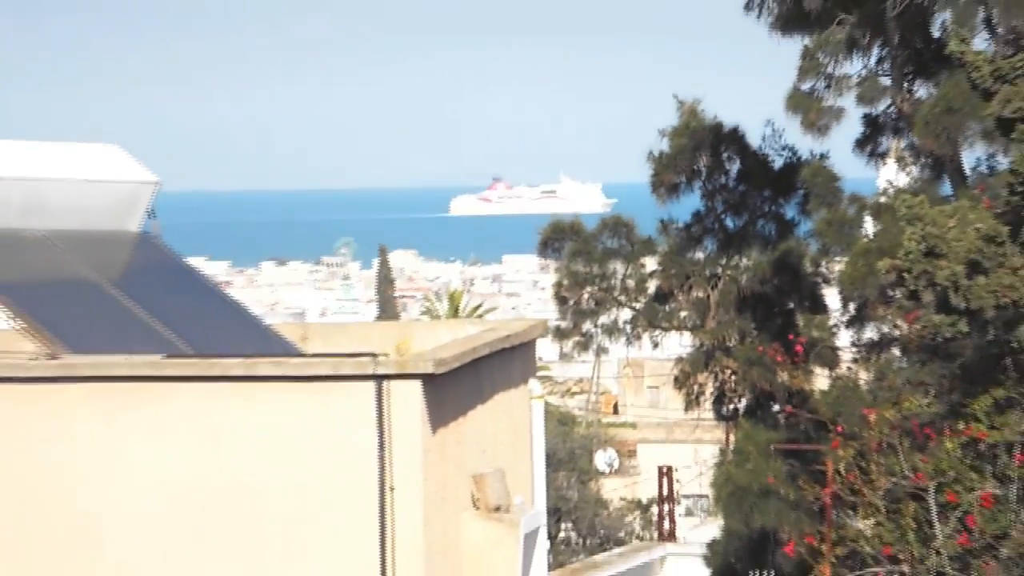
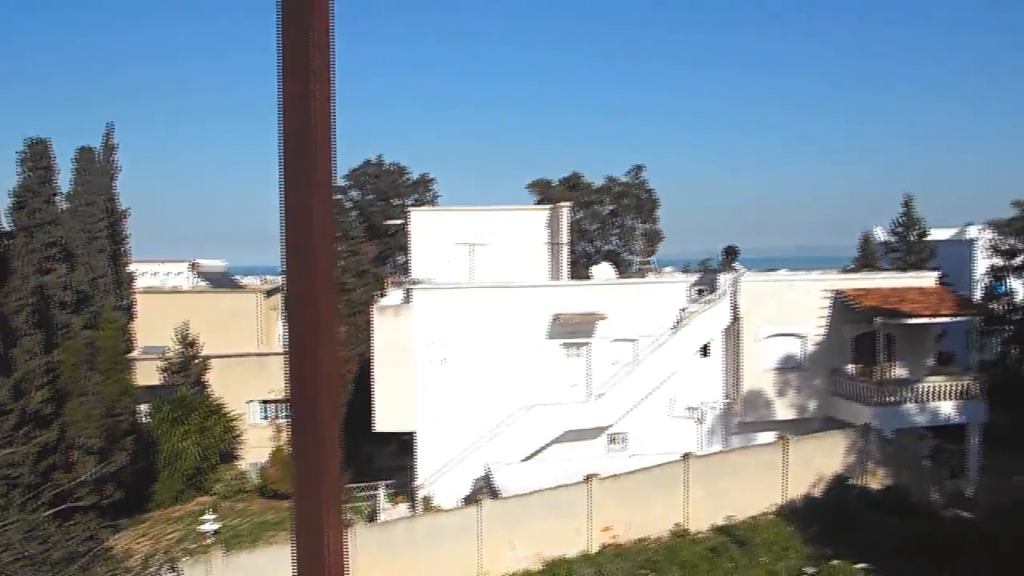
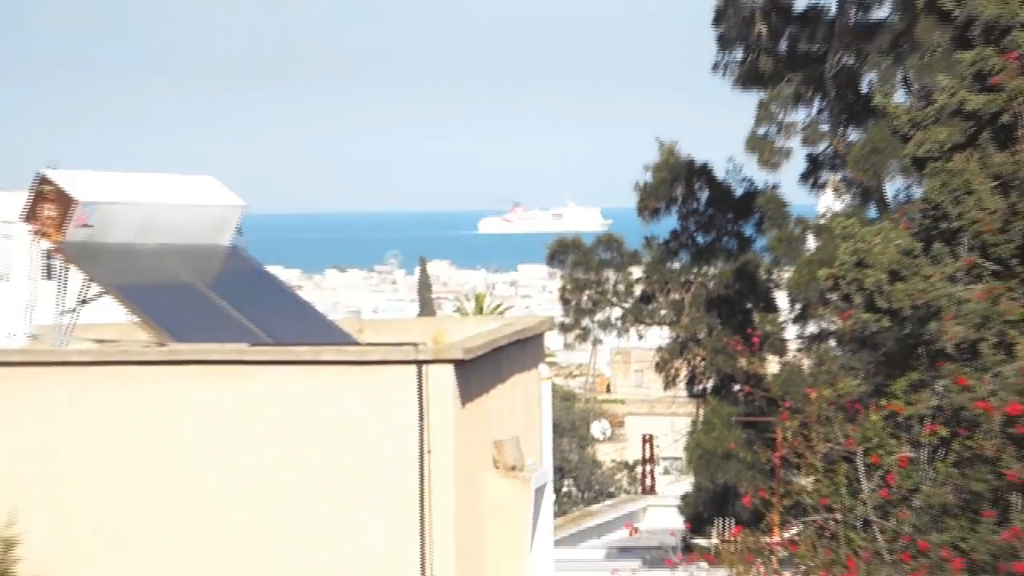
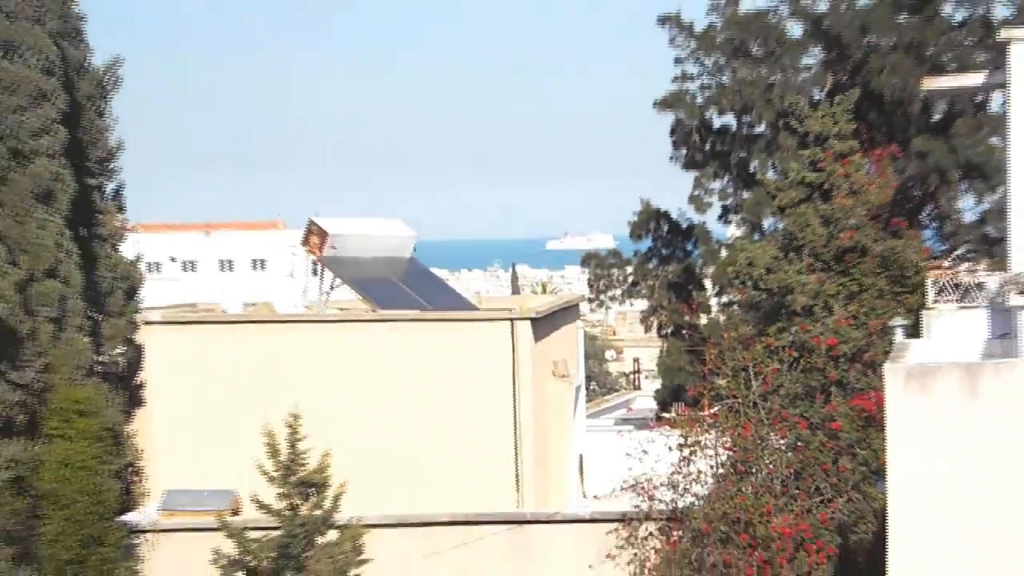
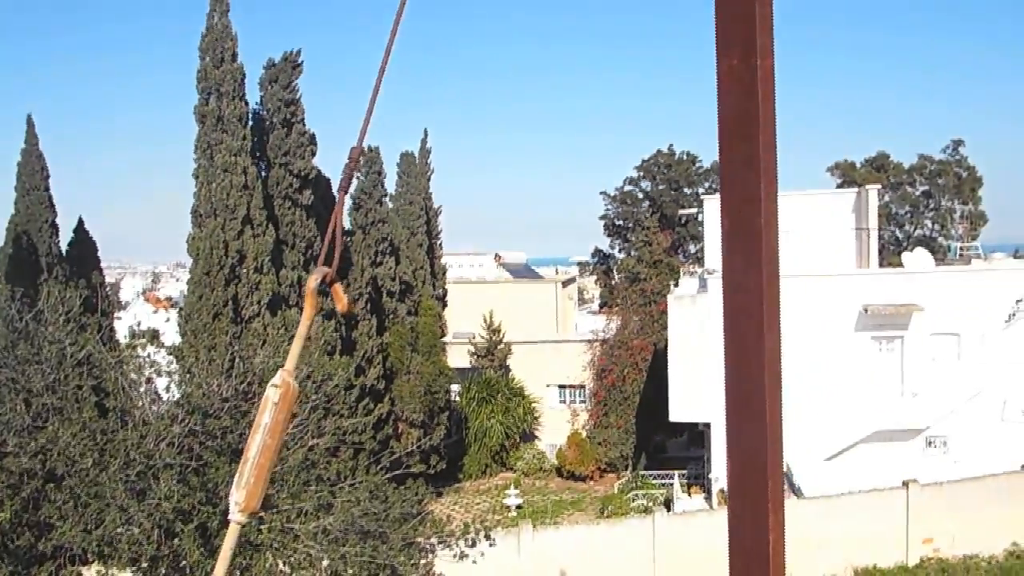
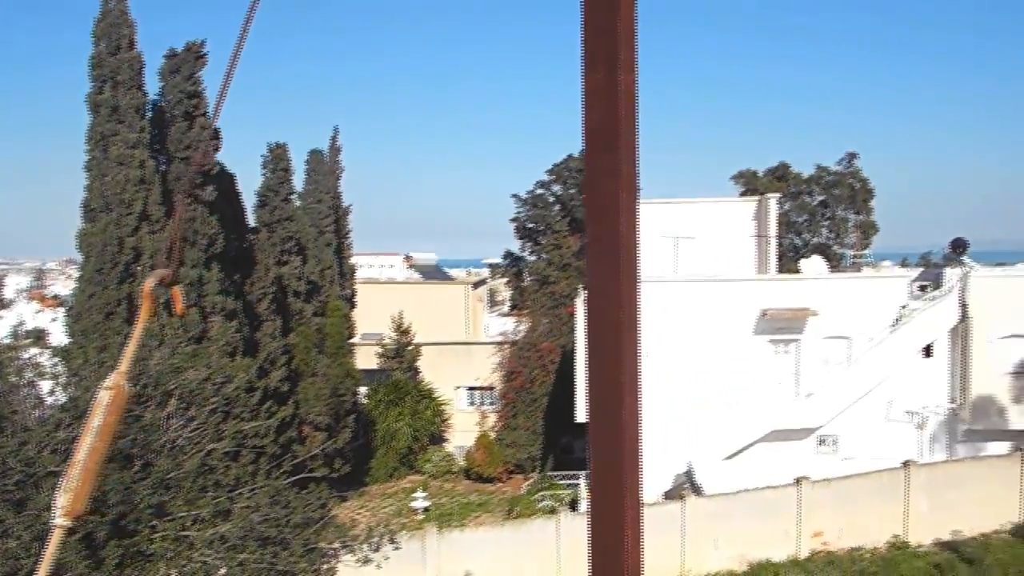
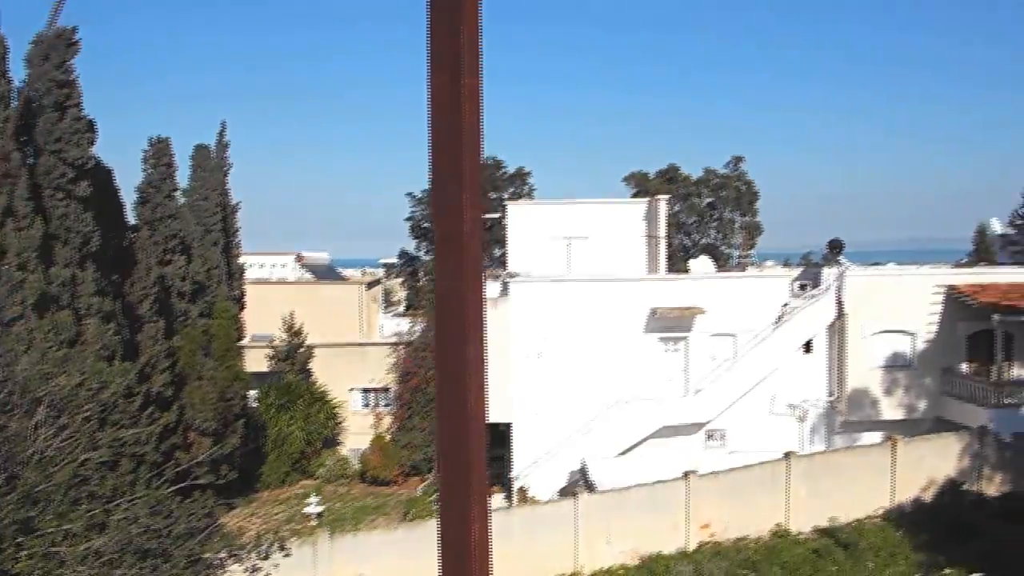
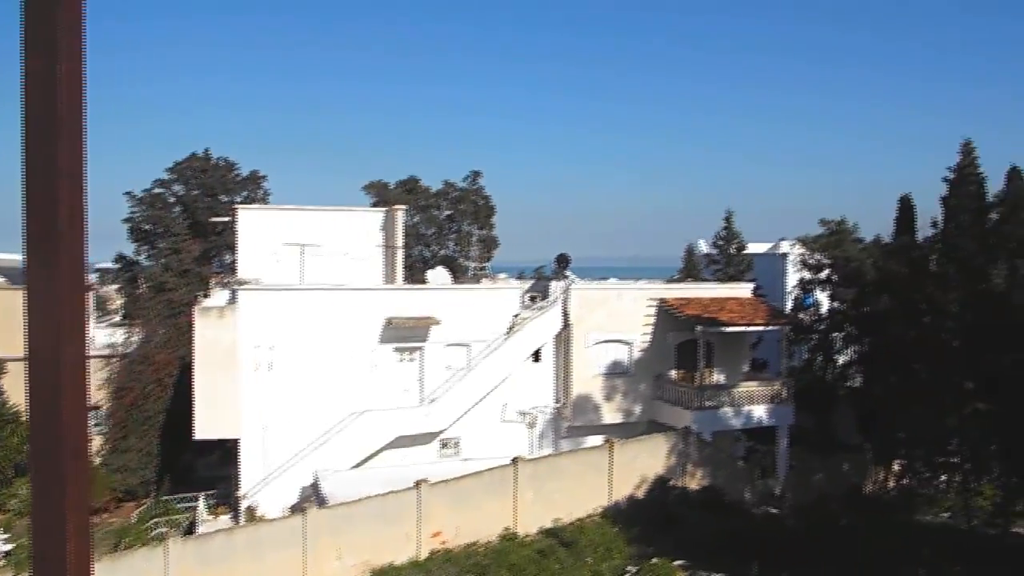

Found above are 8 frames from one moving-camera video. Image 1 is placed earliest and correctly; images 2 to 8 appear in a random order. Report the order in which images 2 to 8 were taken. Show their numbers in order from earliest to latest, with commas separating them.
3, 4, 5, 6, 7, 2, 8
